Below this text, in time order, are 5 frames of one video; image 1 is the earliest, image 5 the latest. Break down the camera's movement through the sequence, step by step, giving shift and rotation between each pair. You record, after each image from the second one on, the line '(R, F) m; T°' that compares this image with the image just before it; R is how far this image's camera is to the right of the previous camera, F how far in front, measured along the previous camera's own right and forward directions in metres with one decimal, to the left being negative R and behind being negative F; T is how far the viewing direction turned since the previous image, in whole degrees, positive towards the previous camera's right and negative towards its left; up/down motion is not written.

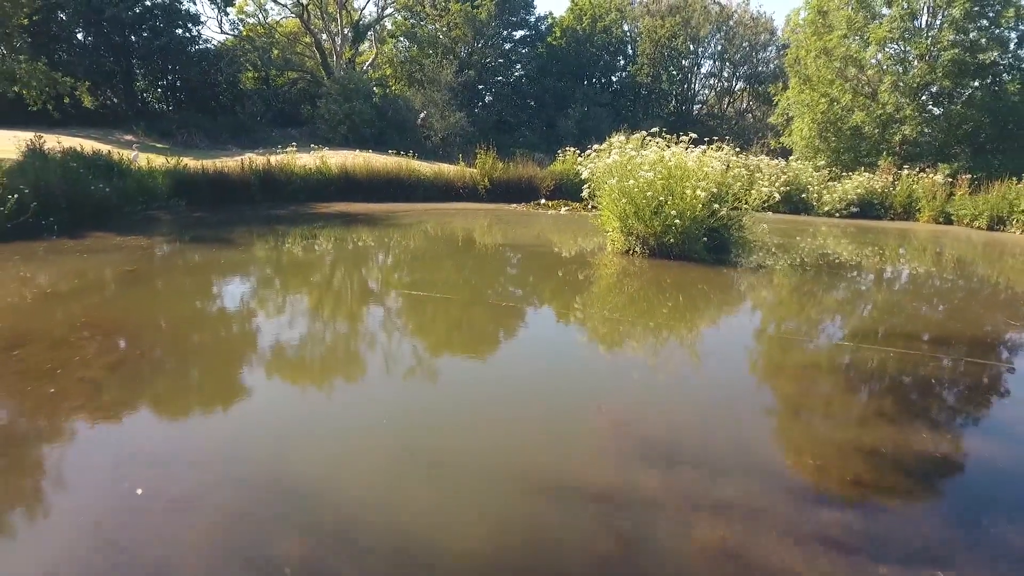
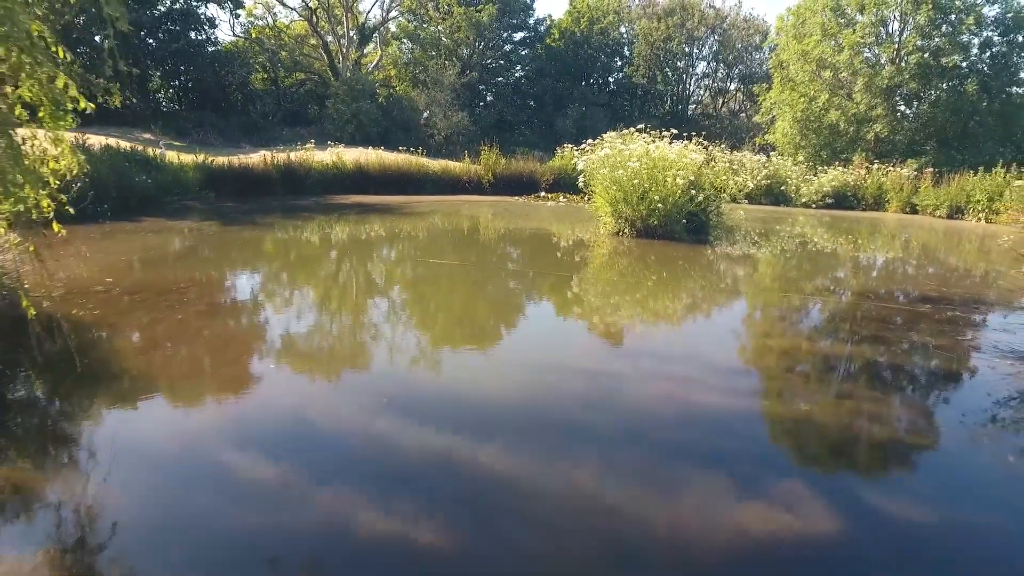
(-0.1, -1.0) m; 0°
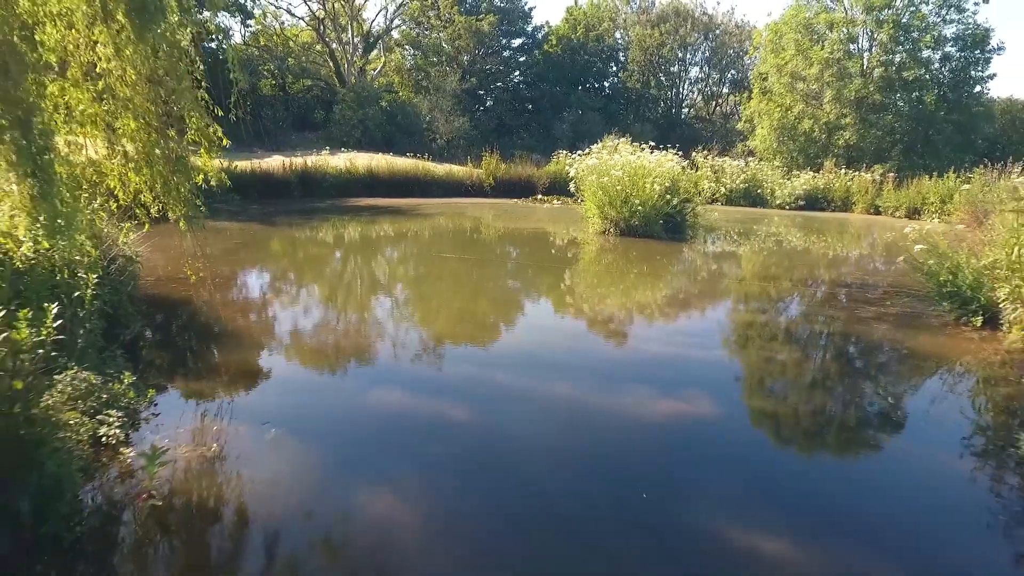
(0.0, -1.2) m; 0°
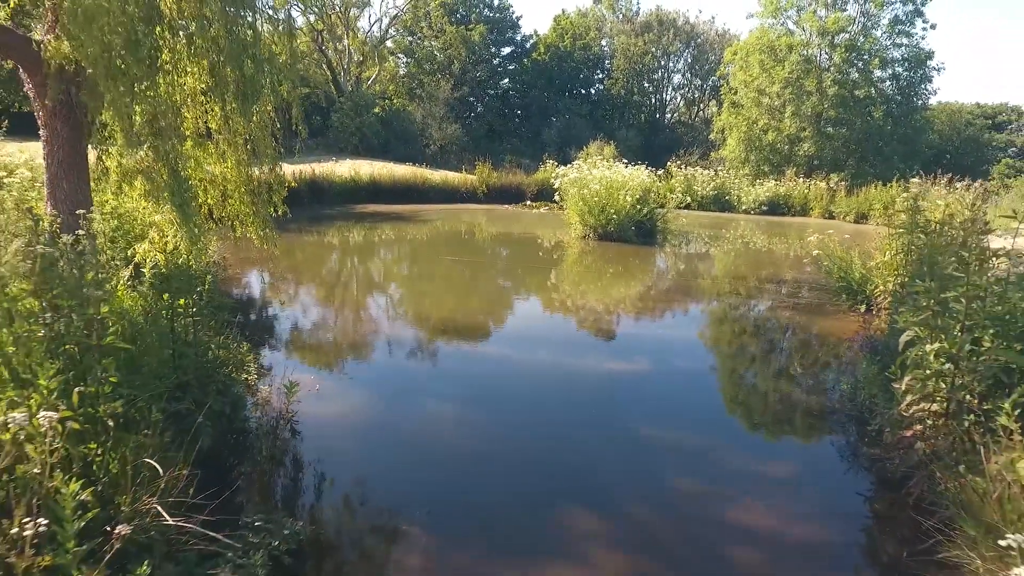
(0.0, -1.4) m; +1°
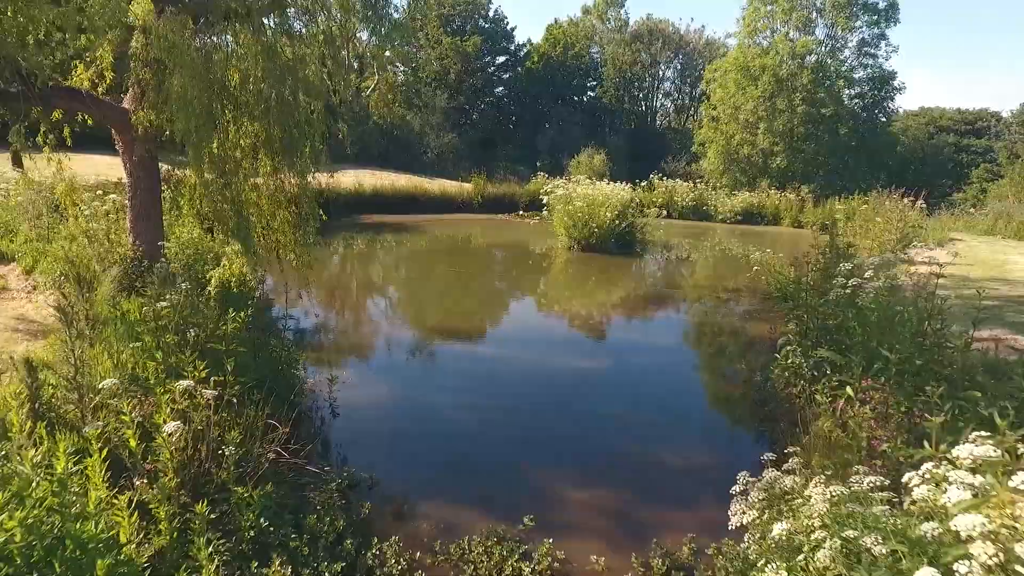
(+0.1, -1.2) m; 0°
